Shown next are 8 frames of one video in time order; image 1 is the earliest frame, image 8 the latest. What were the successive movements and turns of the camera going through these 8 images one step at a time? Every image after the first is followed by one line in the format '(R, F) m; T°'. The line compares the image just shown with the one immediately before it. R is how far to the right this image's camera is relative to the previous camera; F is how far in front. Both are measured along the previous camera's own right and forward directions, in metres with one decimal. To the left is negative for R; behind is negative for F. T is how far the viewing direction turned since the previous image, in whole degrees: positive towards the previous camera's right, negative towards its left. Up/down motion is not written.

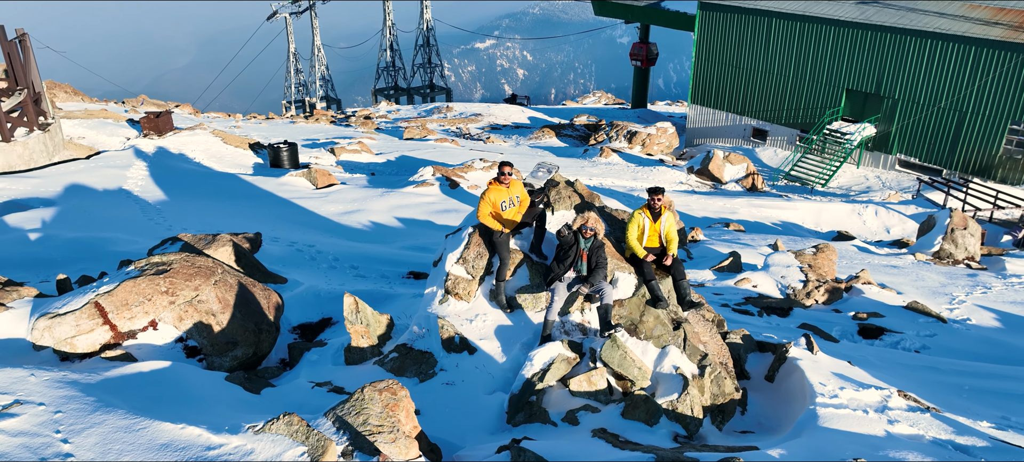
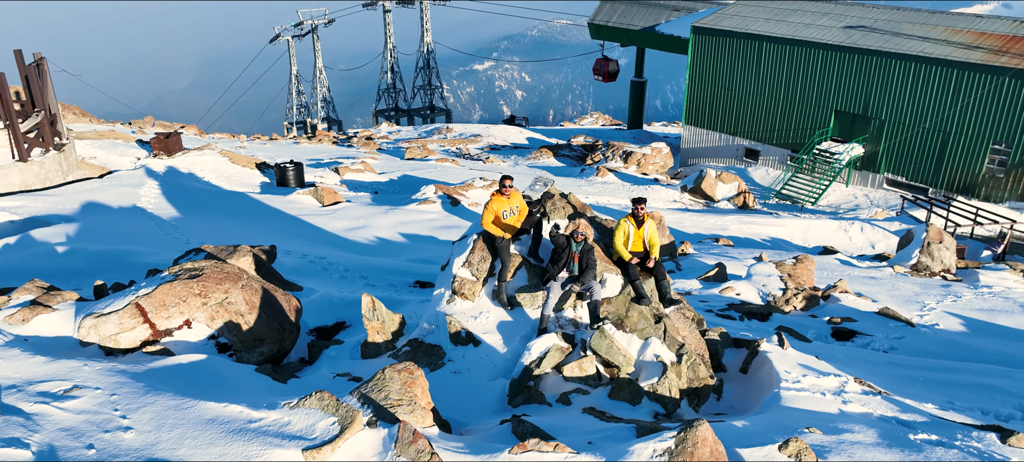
(0.0, -0.8) m; 0°
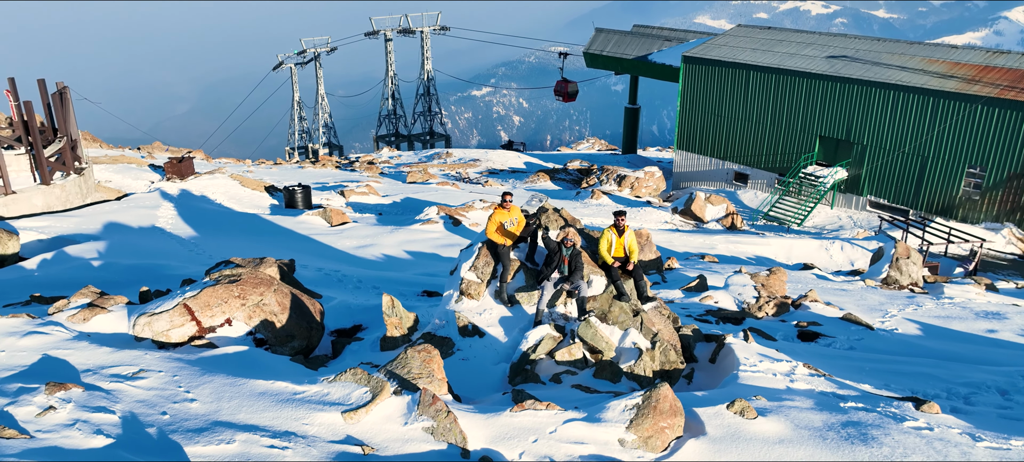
(0.0, -1.1) m; 0°
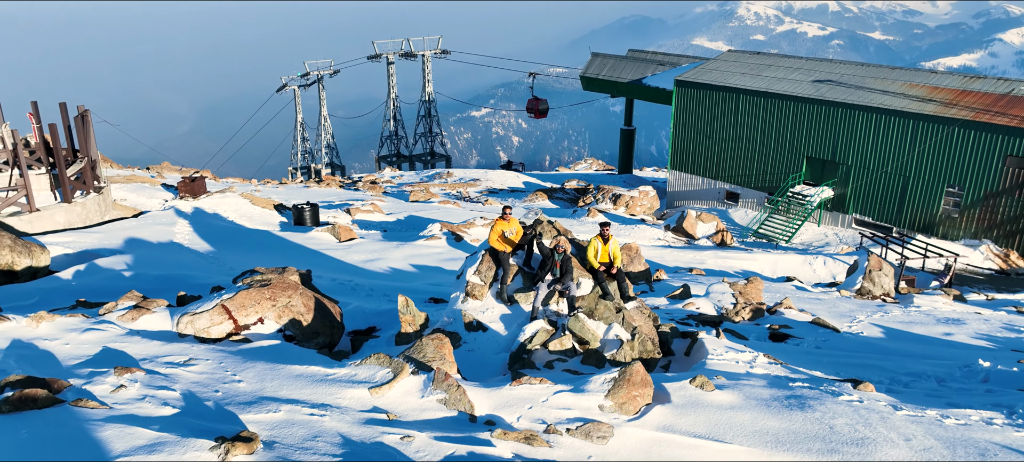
(0.0, -1.2) m; 0°
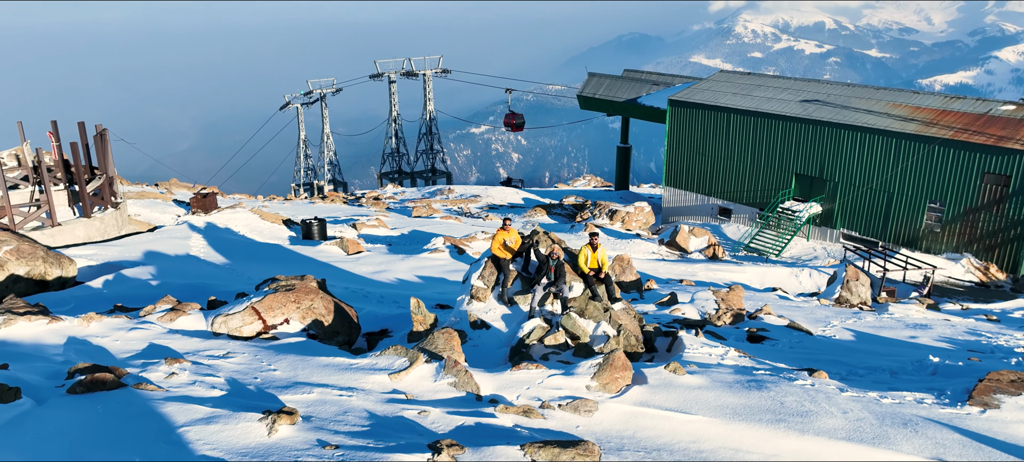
(0.0, -1.2) m; 0°
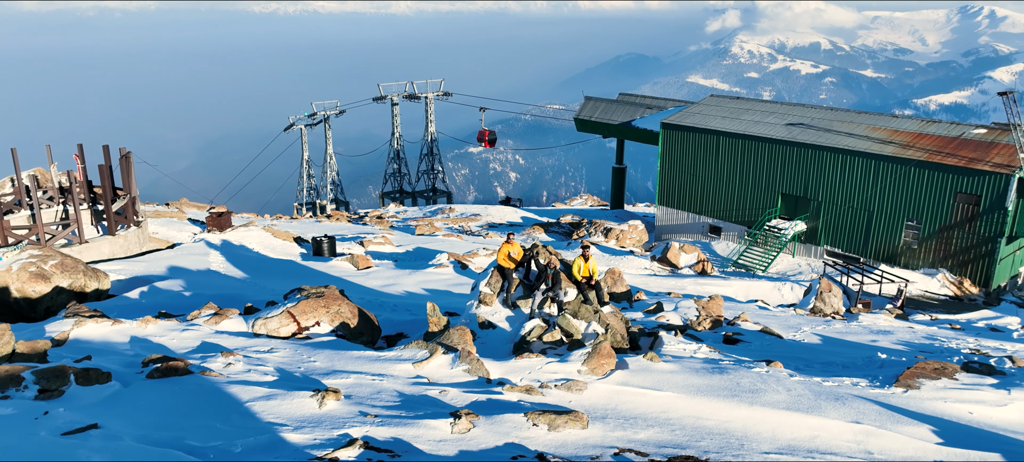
(-0.1, -1.6) m; 0°
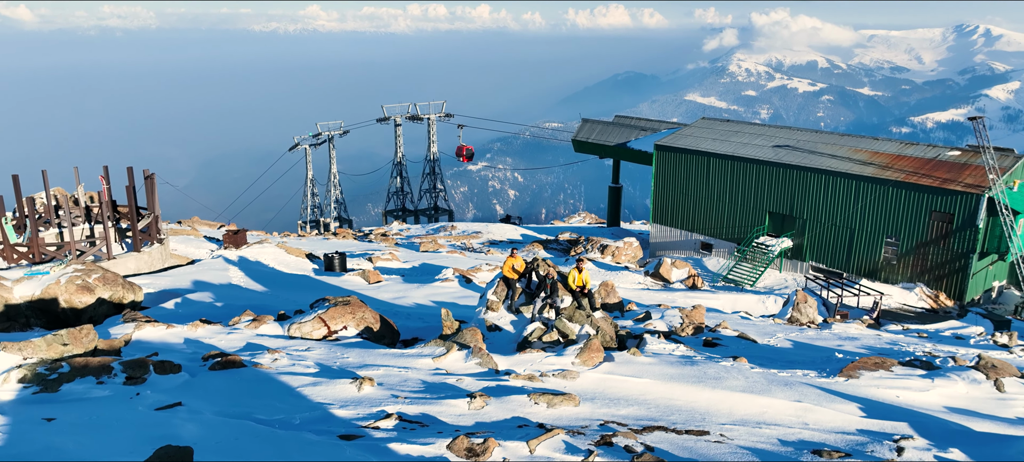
(-0.1, -1.8) m; 0°
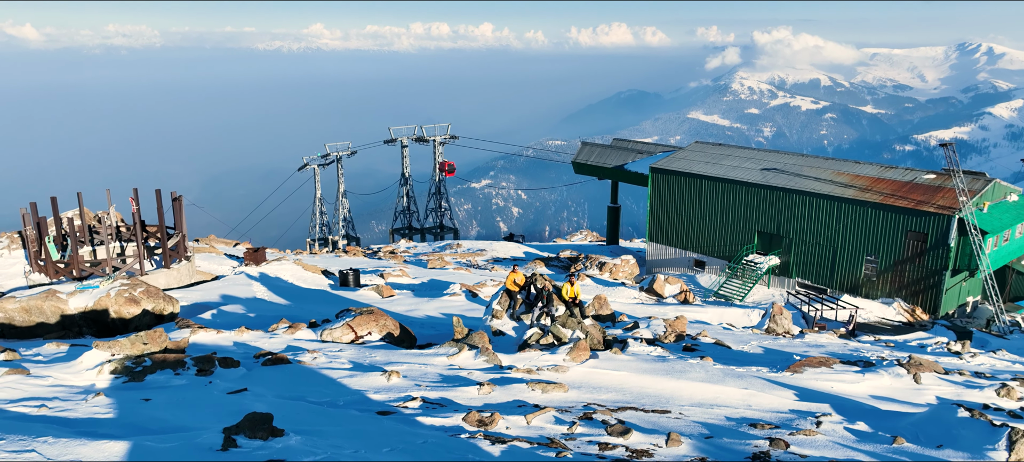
(0.0, -2.3) m; 0°
